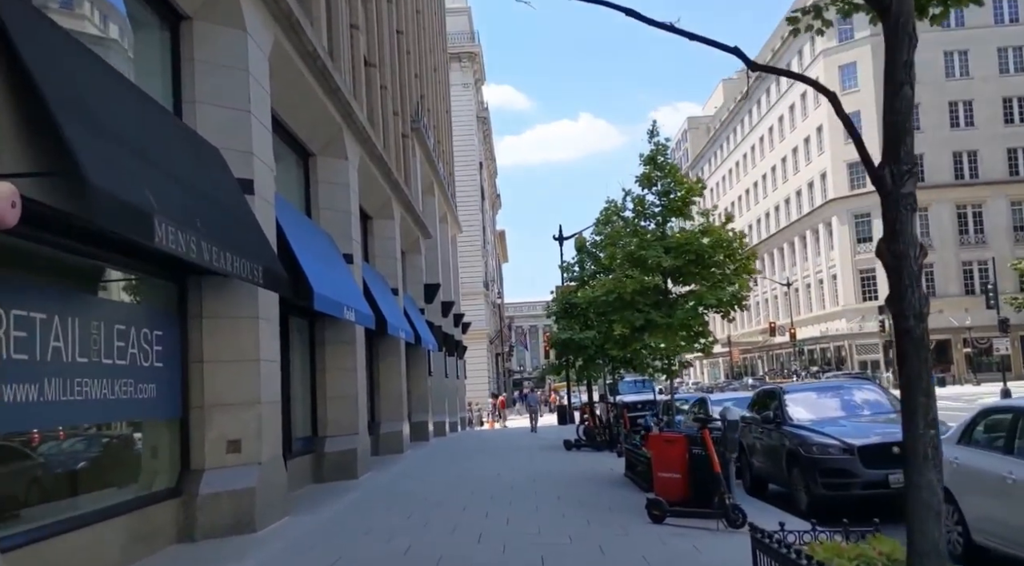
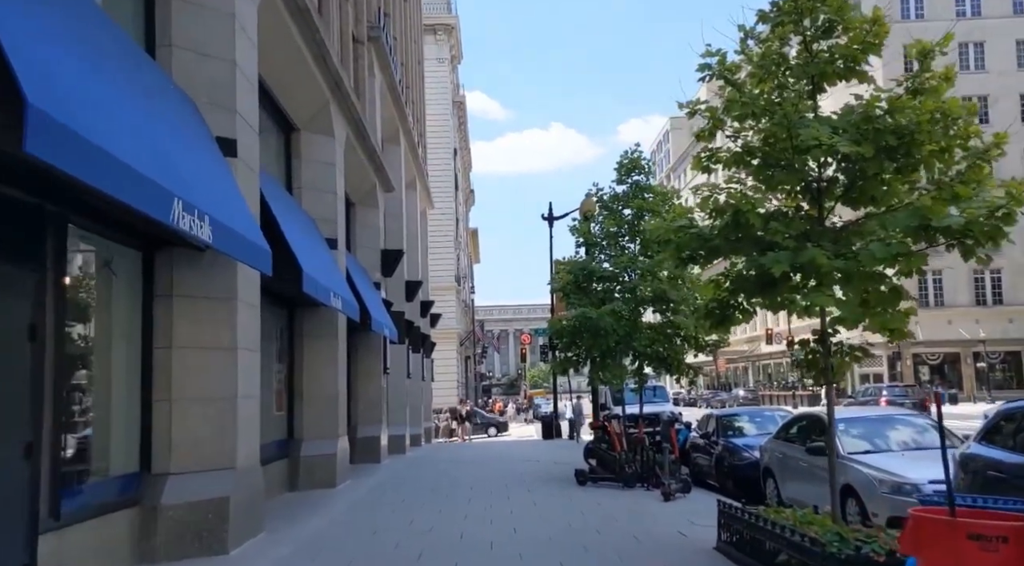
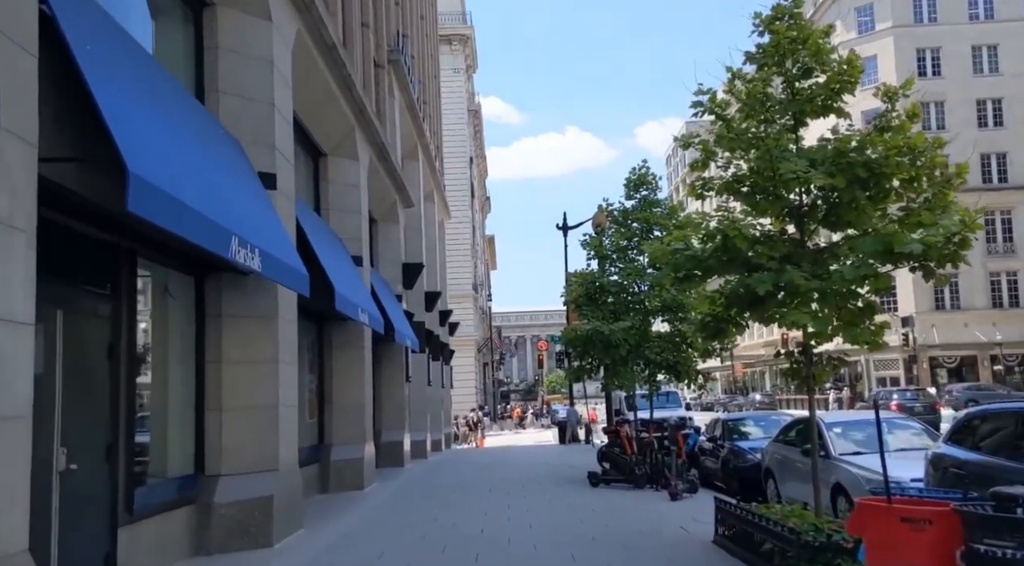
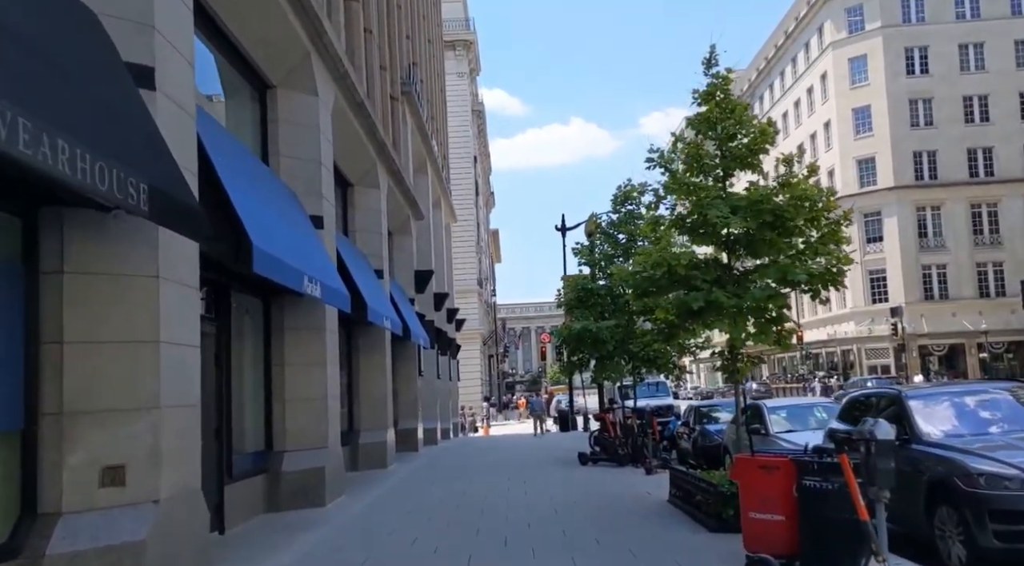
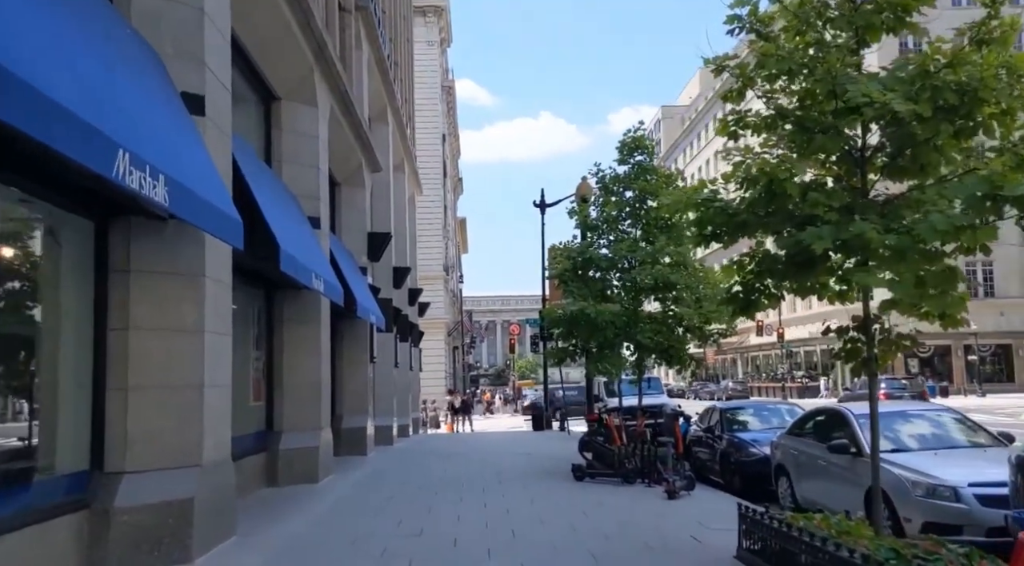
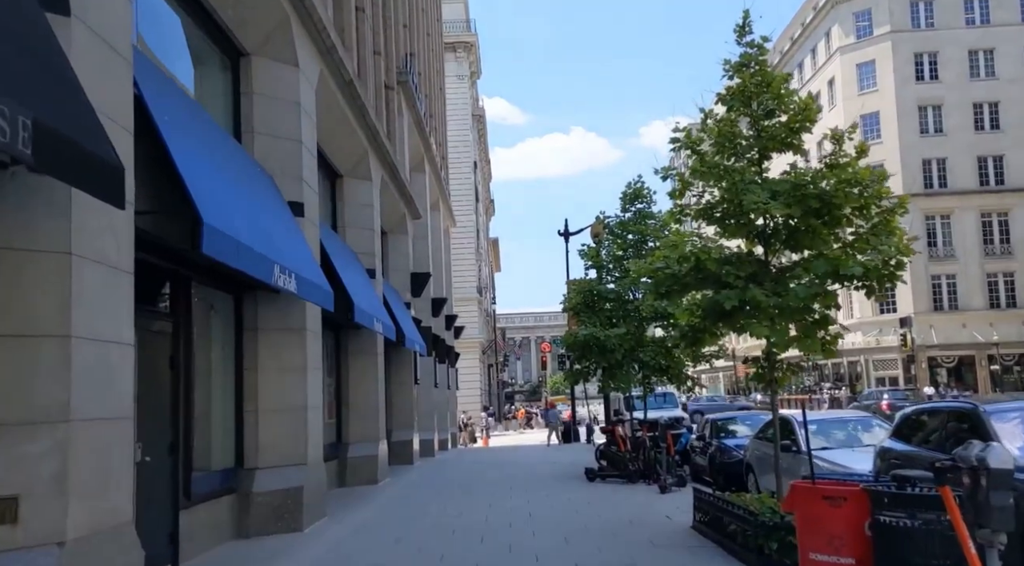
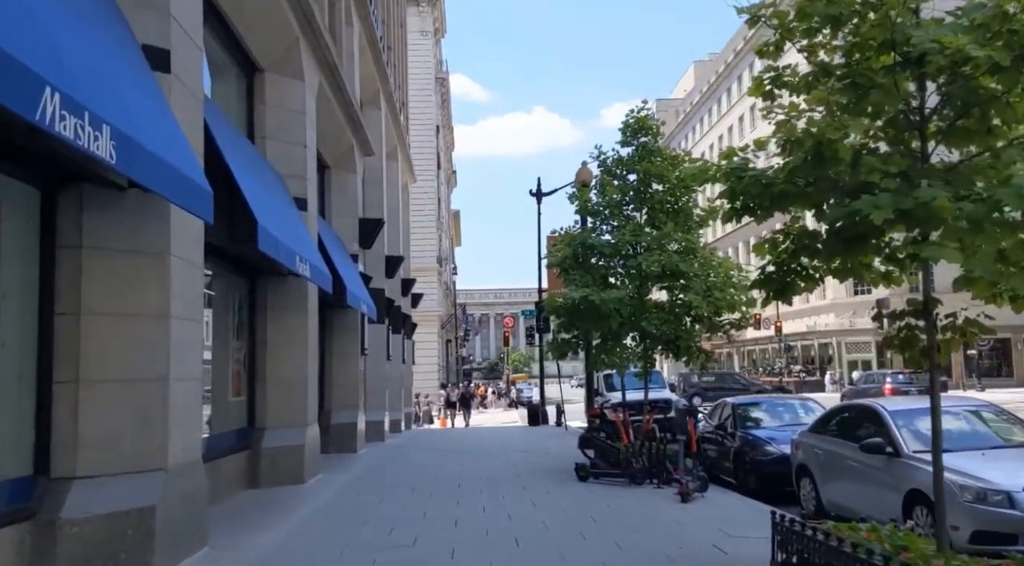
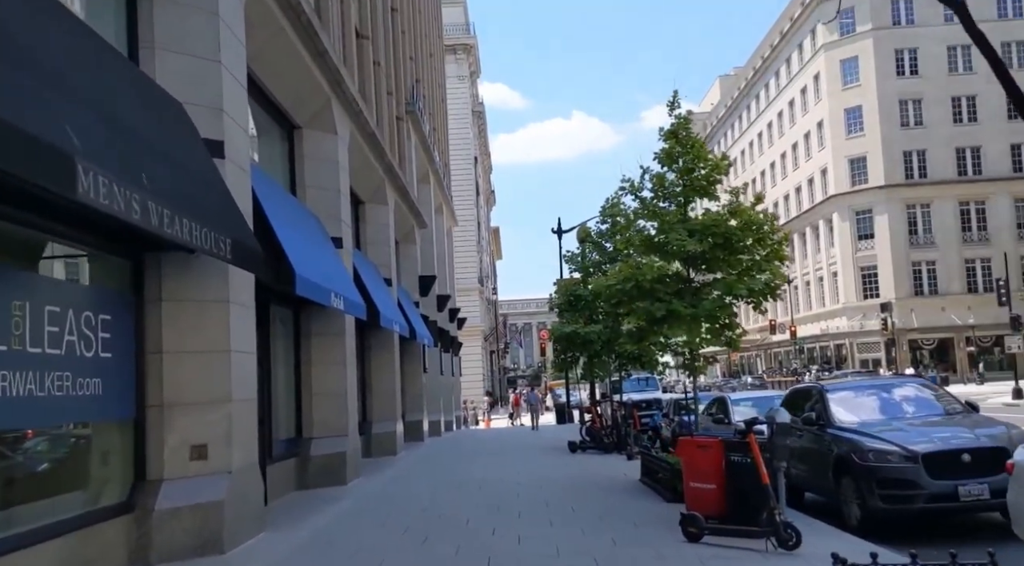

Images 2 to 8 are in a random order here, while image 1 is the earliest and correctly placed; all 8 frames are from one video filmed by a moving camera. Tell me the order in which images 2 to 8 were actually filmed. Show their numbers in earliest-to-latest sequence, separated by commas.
8, 4, 6, 3, 2, 5, 7
